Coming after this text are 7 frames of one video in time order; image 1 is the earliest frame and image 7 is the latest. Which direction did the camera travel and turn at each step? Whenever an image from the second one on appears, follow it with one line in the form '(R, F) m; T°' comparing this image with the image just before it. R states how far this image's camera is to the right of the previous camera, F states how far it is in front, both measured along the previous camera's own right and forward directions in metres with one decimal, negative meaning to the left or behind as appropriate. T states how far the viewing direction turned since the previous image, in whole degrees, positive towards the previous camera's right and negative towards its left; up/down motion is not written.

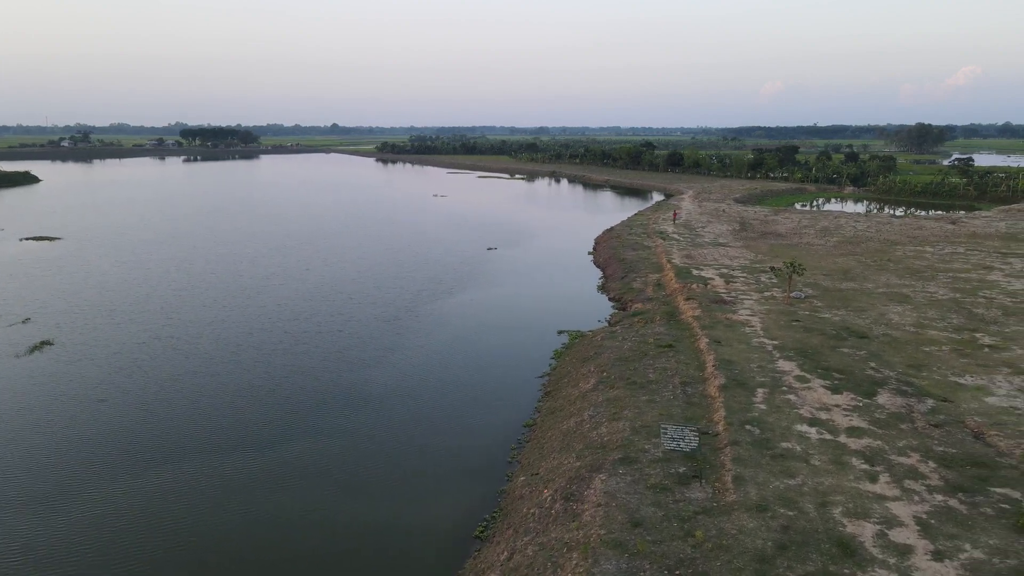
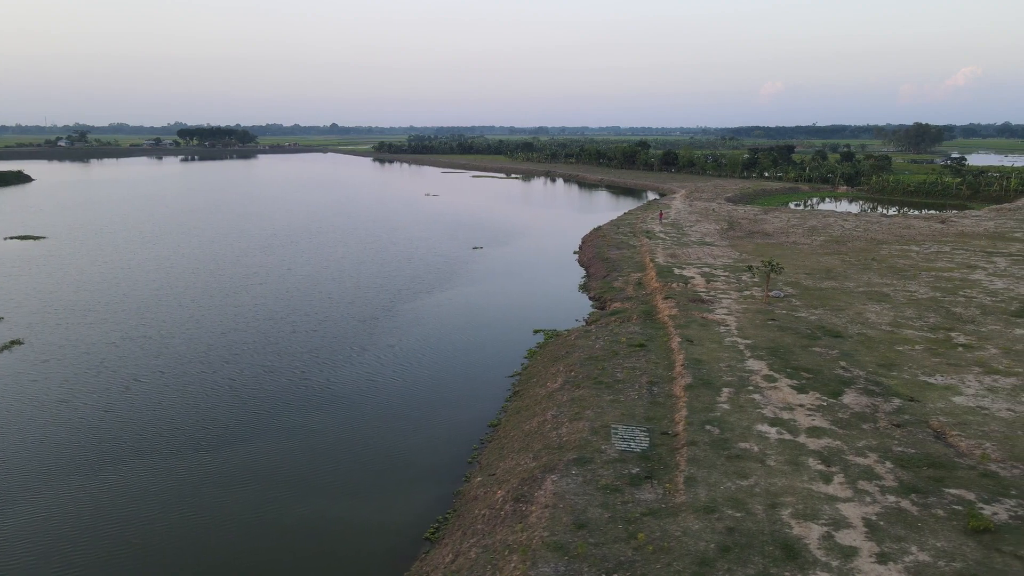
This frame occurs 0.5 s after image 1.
(+0.9, +0.2) m; 0°
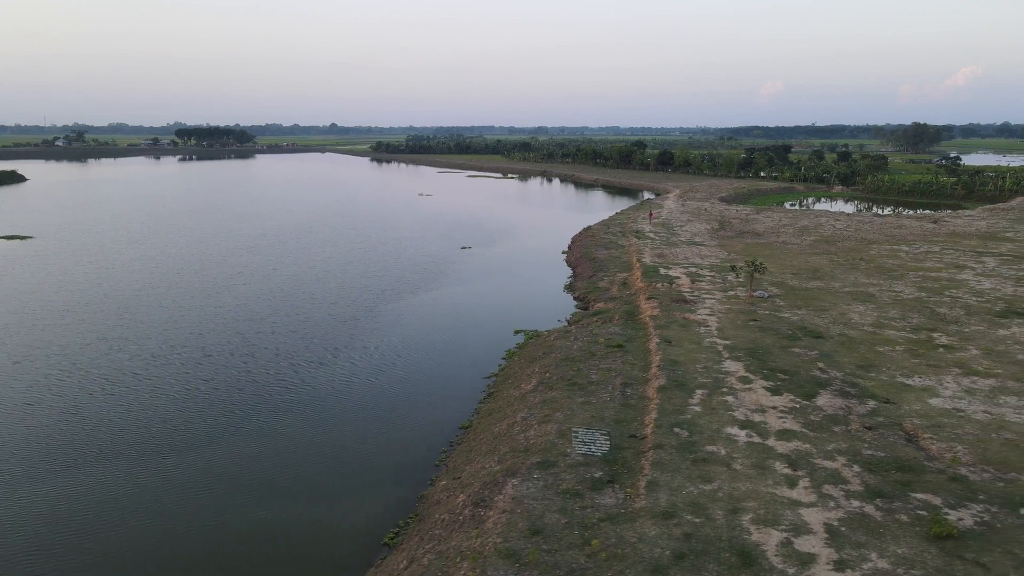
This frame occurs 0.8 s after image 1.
(+0.7, +0.2) m; 0°
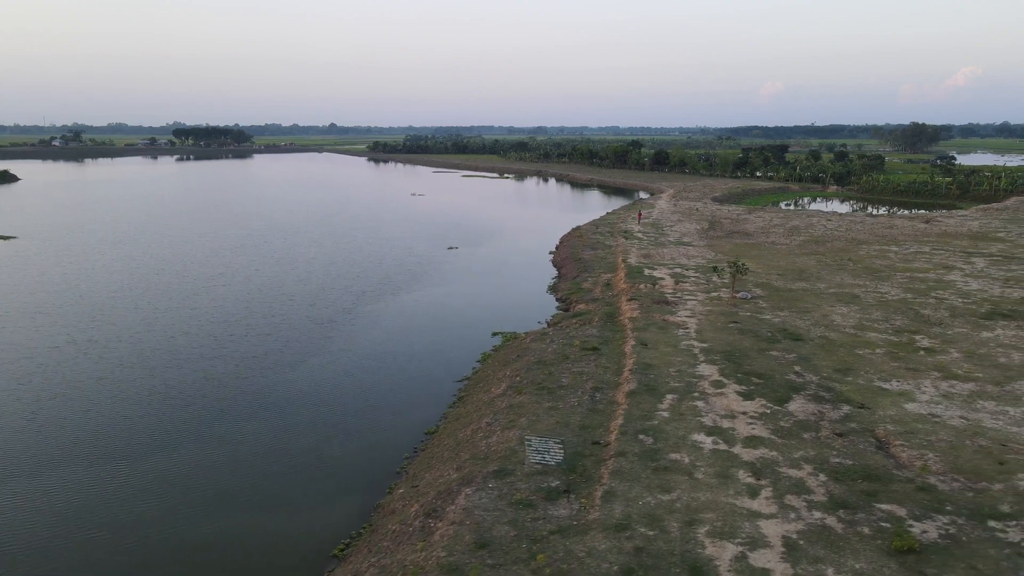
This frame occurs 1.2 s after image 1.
(+0.8, +0.4) m; 0°
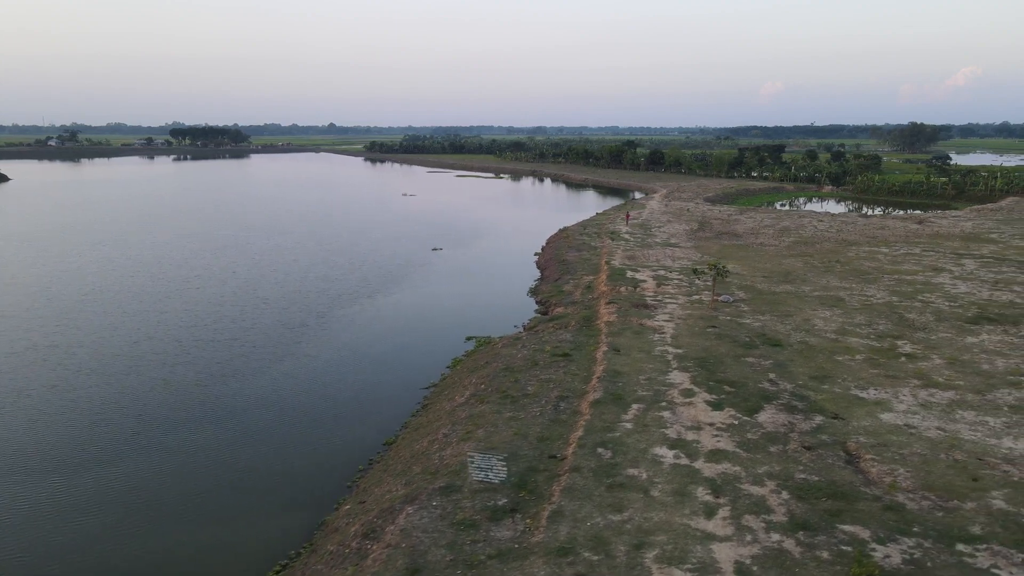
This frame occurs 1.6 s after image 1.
(+0.9, +0.6) m; 0°
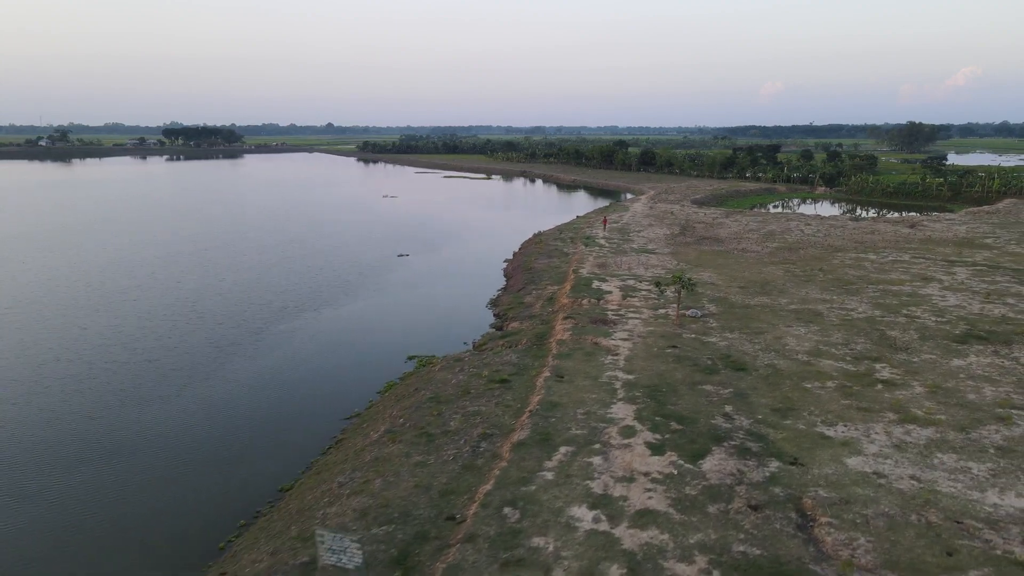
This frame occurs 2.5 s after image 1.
(+1.7, +1.8) m; 0°
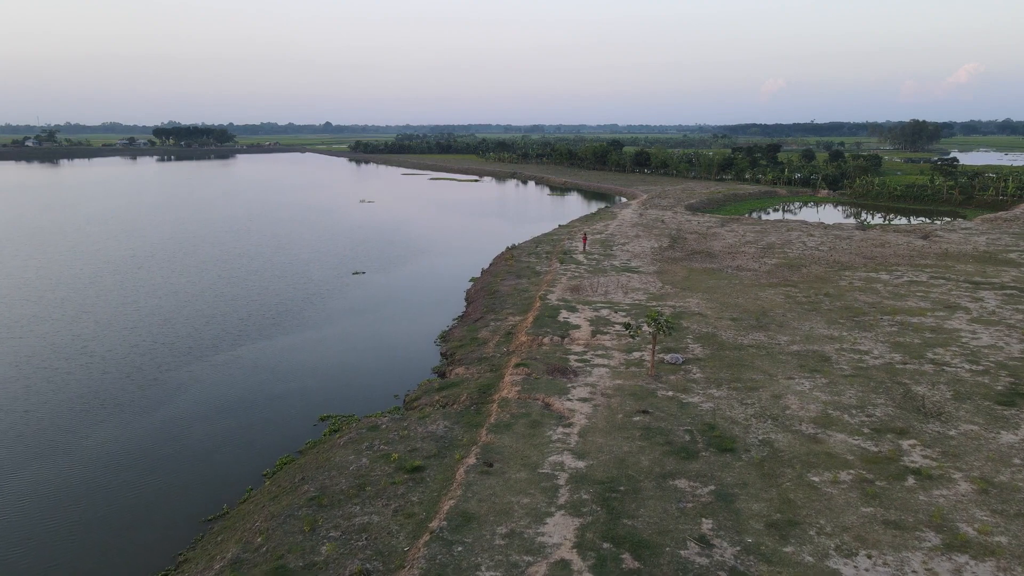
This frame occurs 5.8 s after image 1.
(+1.7, +3.7) m; 0°
